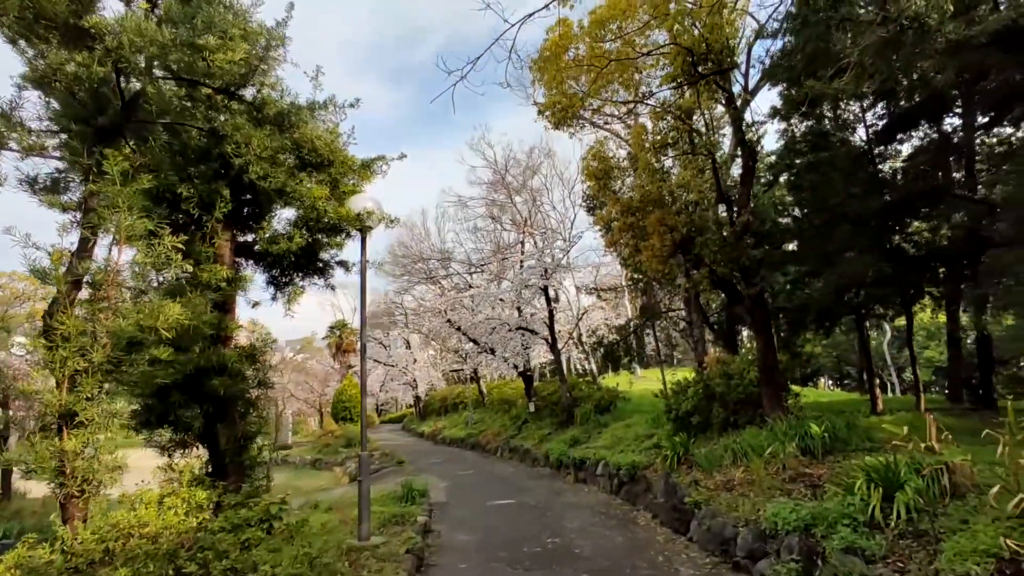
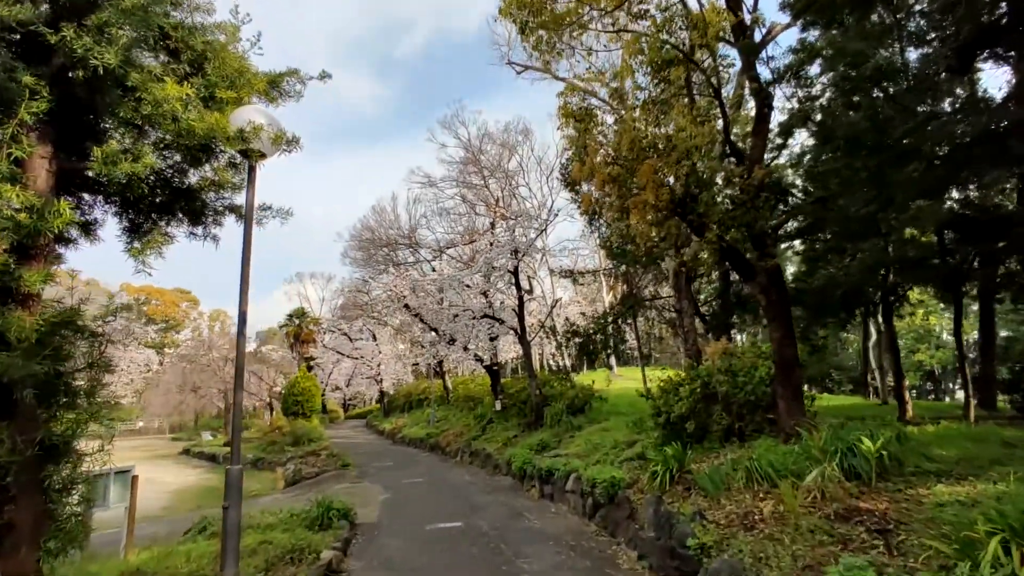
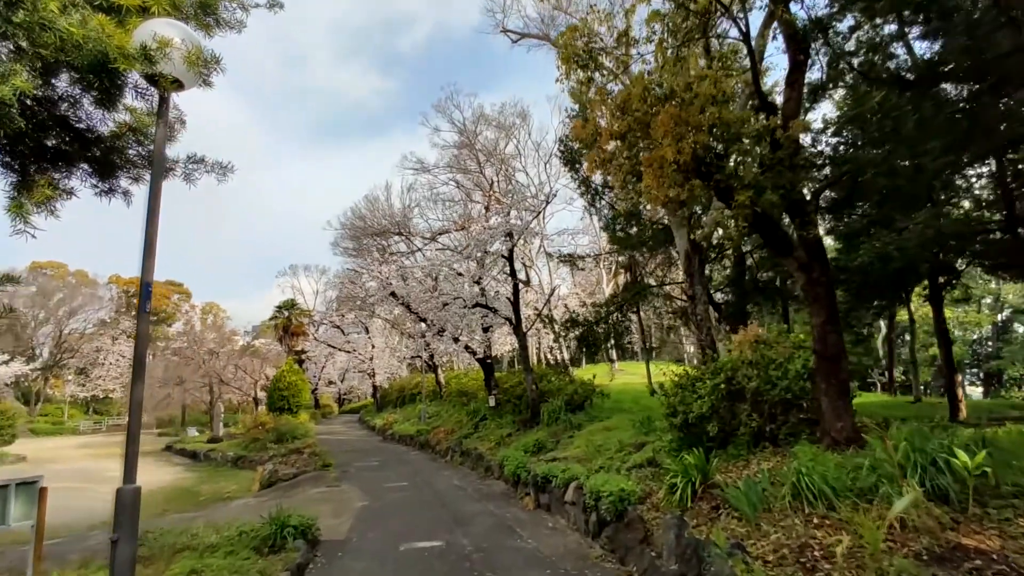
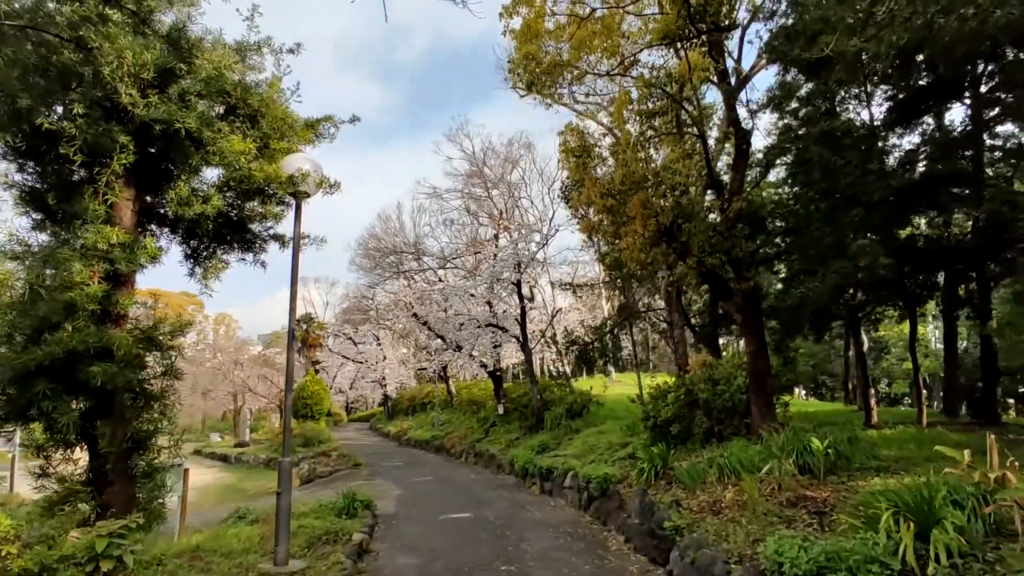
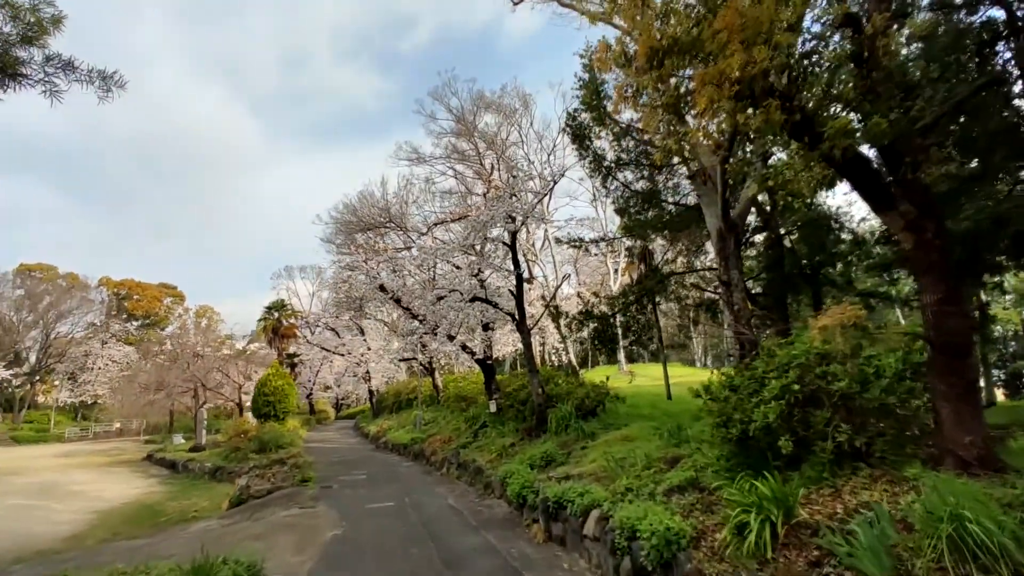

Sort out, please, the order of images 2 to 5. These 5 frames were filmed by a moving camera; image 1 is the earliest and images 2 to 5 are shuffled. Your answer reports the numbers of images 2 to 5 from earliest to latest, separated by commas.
4, 2, 3, 5
